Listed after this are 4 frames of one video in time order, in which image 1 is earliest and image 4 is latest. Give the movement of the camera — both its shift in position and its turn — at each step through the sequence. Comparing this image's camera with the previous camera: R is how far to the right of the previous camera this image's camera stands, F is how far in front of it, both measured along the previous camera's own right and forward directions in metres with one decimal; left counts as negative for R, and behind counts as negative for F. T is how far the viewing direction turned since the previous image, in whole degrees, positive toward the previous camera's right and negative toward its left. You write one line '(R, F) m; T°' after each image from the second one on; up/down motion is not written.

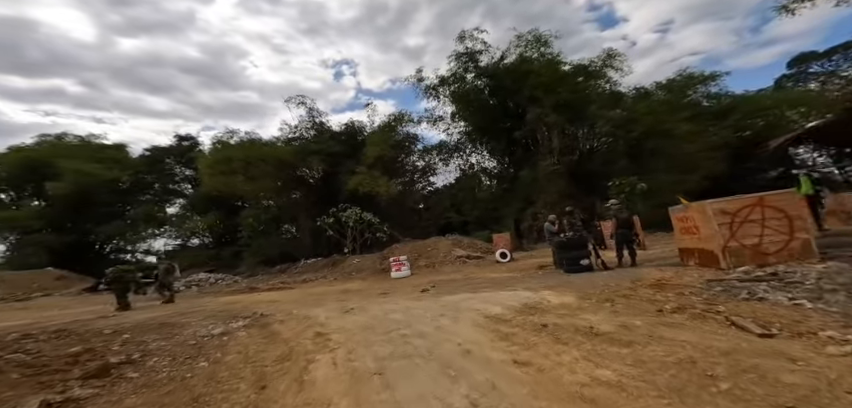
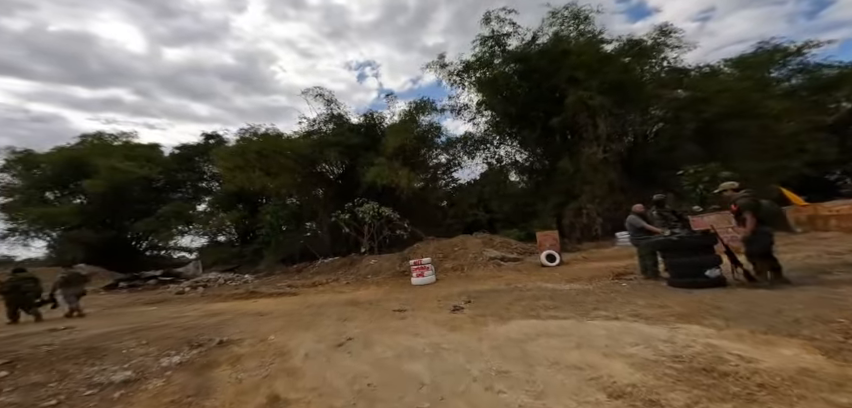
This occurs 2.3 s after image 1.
(-0.2, +2.2) m; -3°
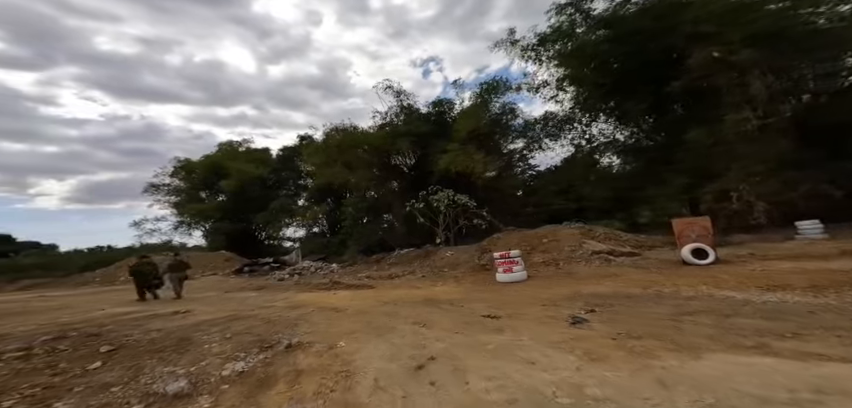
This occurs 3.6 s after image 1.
(-0.3, +1.1) m; -12°
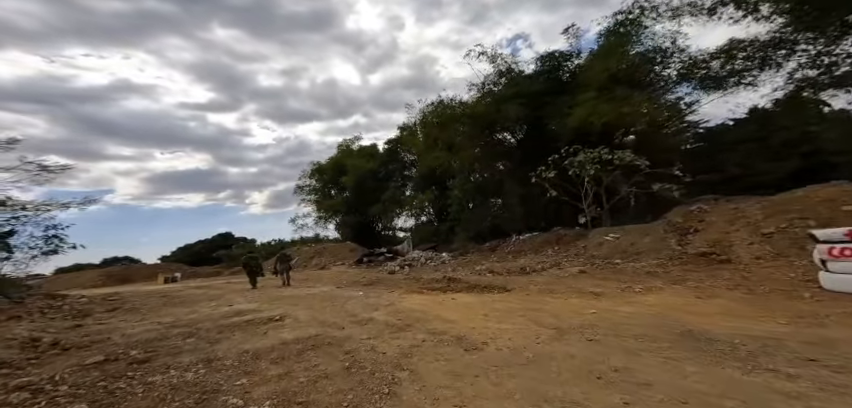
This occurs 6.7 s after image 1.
(-1.1, +3.6) m; -17°
